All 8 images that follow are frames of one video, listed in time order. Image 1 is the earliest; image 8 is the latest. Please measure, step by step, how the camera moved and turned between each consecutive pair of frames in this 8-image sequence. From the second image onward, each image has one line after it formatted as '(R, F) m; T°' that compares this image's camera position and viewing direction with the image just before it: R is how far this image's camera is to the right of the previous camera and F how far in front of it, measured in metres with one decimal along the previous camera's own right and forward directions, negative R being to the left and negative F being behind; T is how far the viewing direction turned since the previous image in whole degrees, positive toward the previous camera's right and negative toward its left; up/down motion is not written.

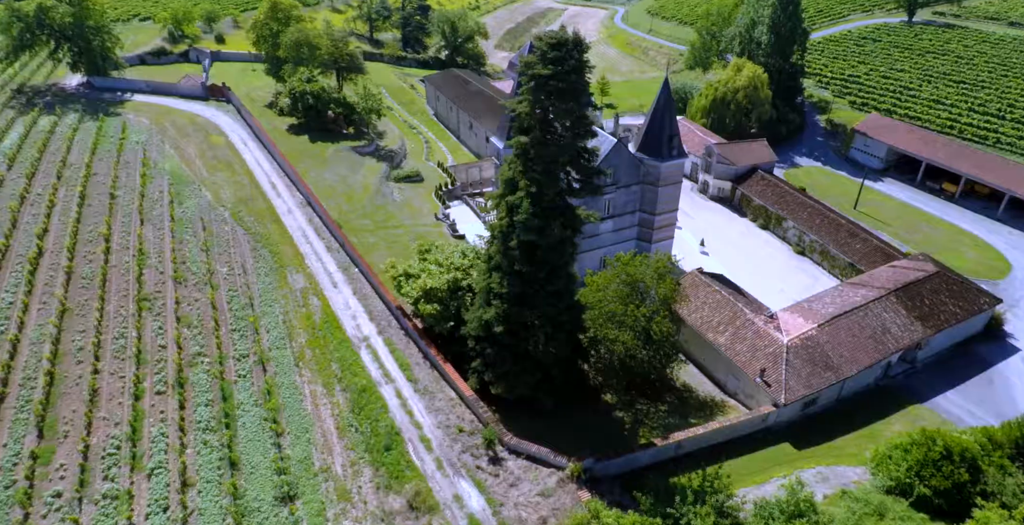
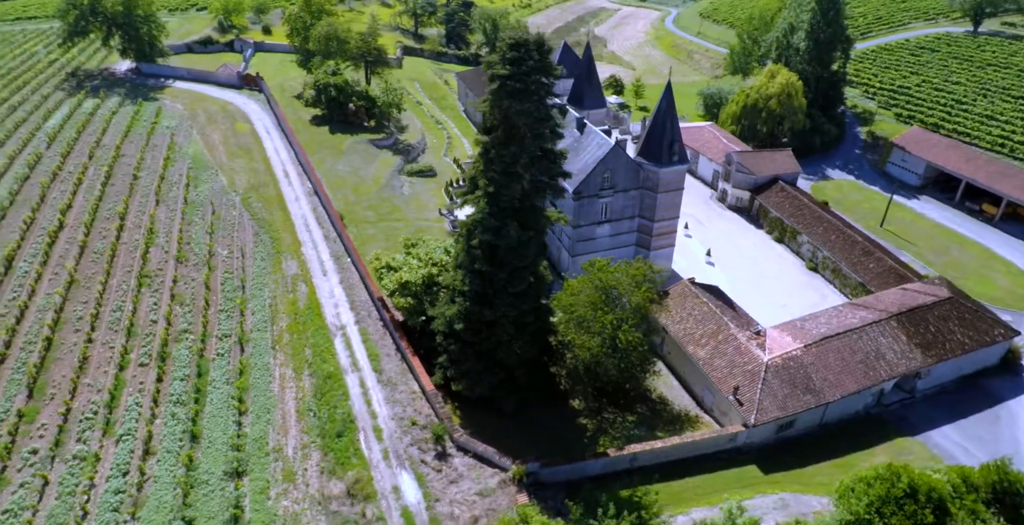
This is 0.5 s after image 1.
(+5.5, +0.1) m; -6°
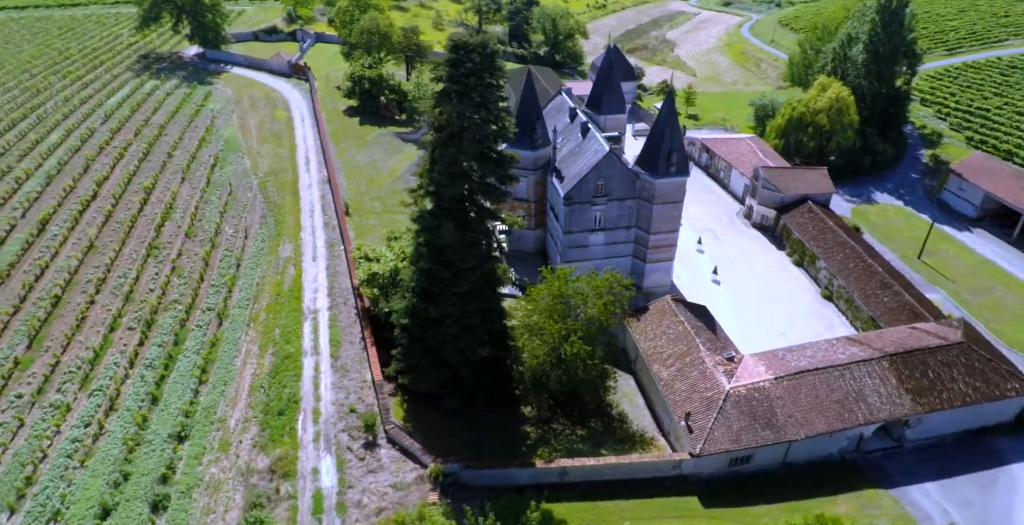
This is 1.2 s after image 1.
(+8.1, +0.5) m; -8°
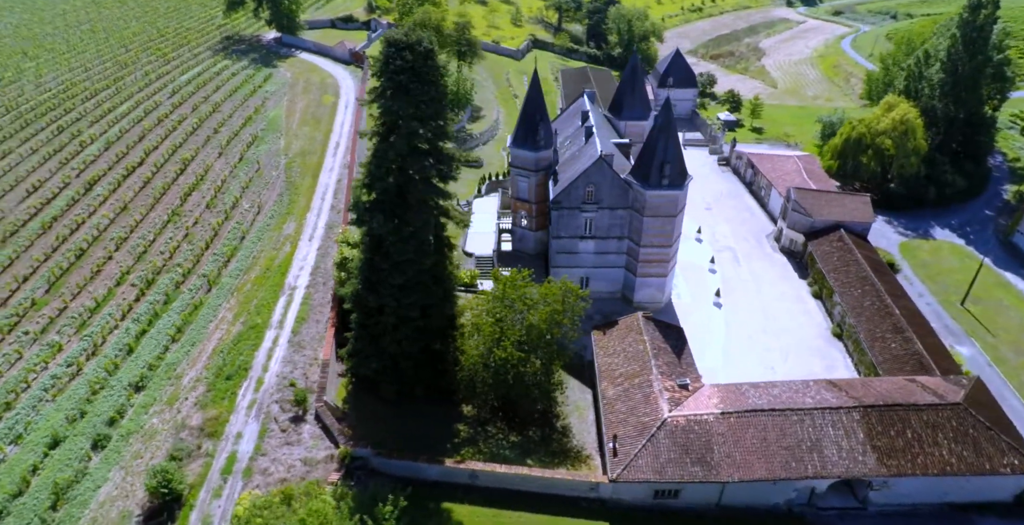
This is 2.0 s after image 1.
(+9.8, +0.9) m; -10°
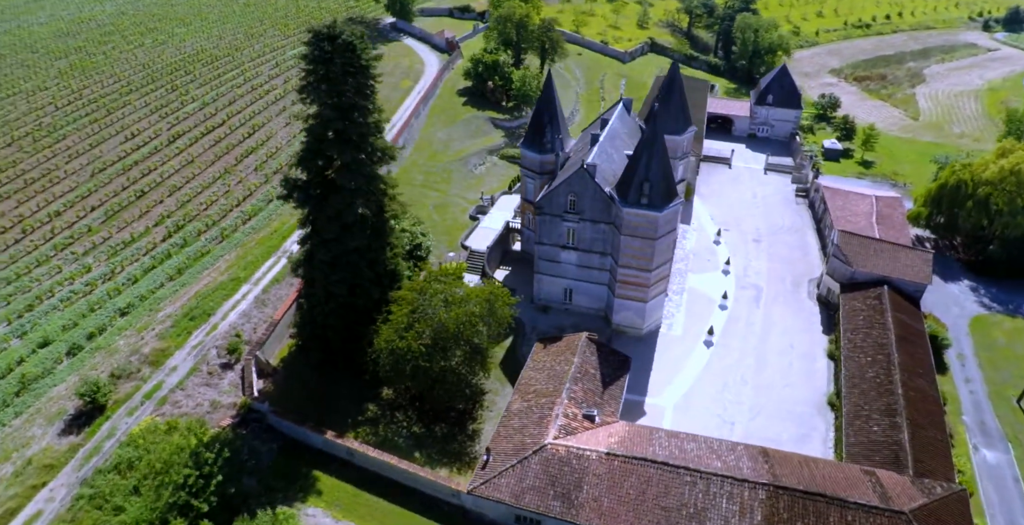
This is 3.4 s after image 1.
(+14.7, +2.2) m; -15°
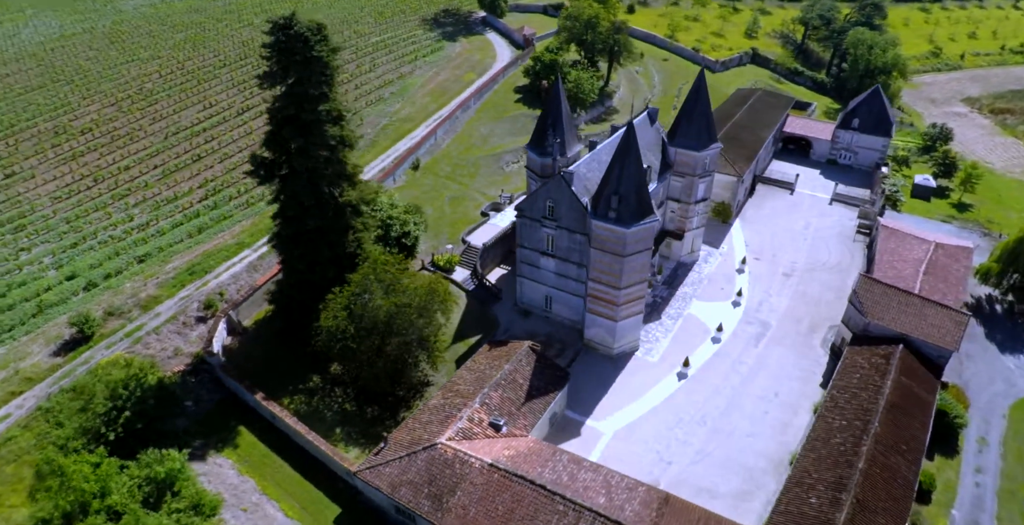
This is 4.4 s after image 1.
(+12.0, +1.7) m; -13°
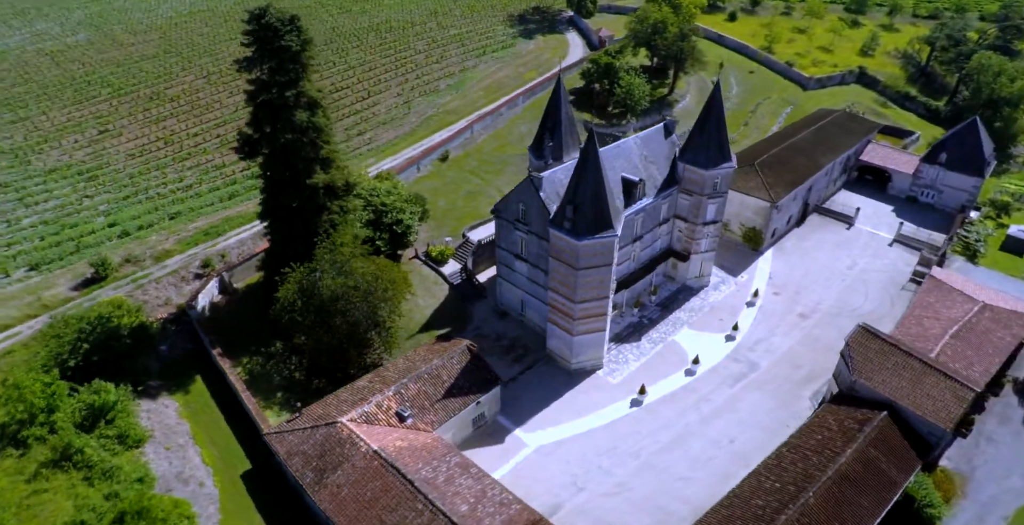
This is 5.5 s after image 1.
(+12.0, +1.6) m; -12°
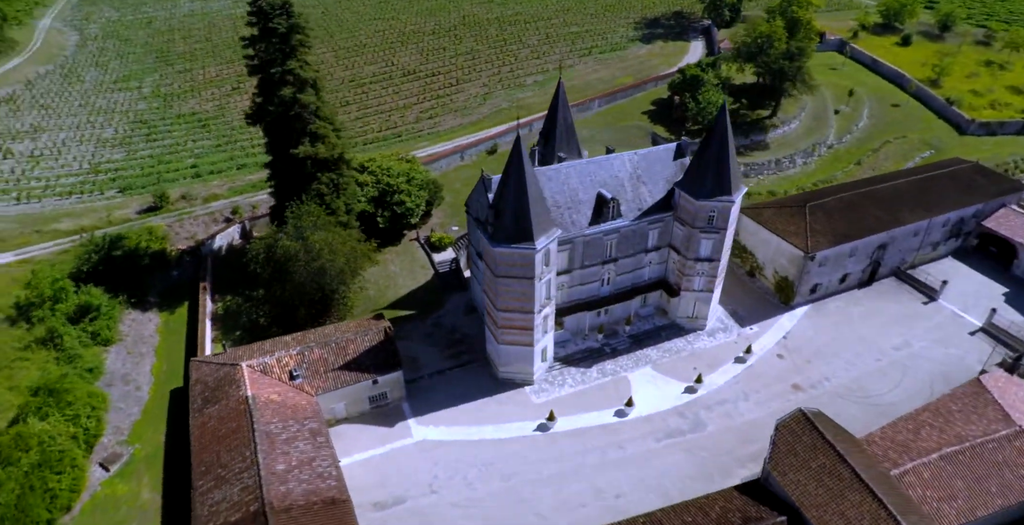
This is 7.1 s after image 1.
(+17.5, +3.7) m; -19°
